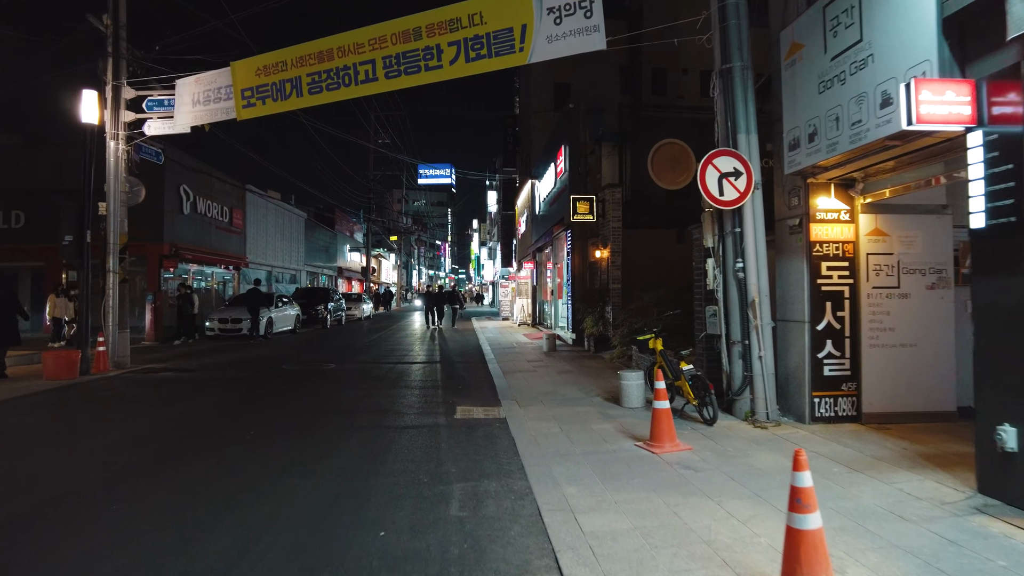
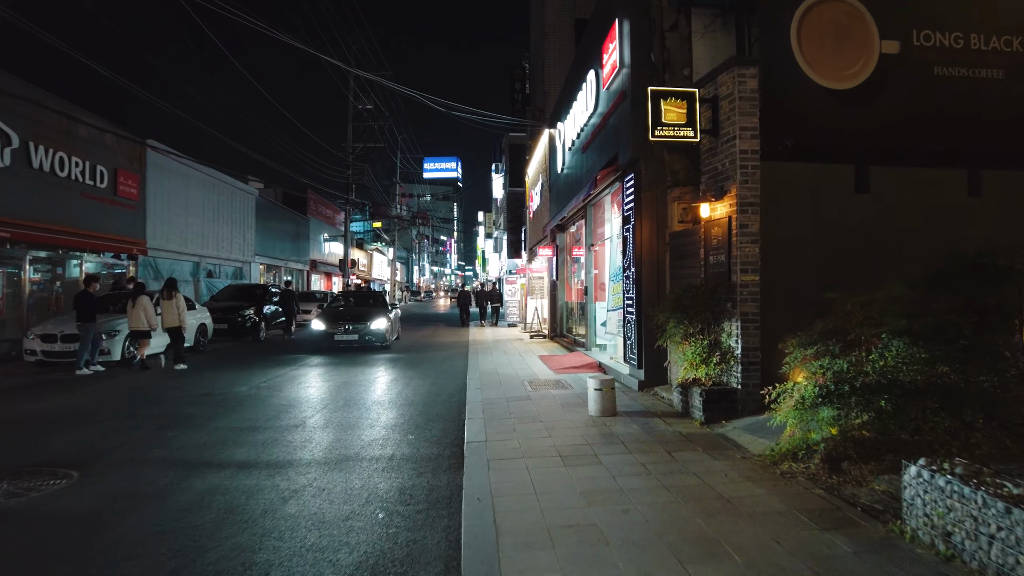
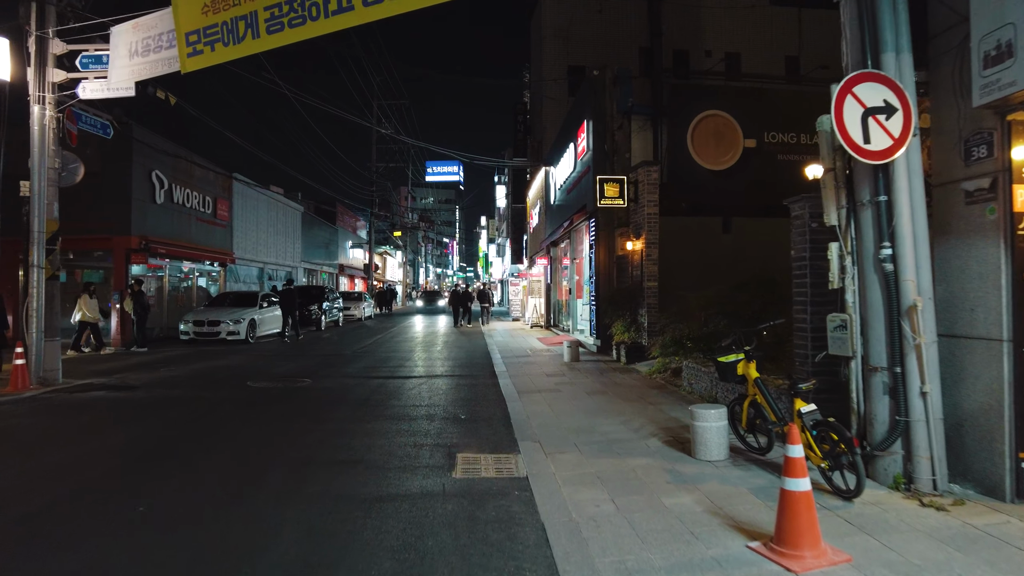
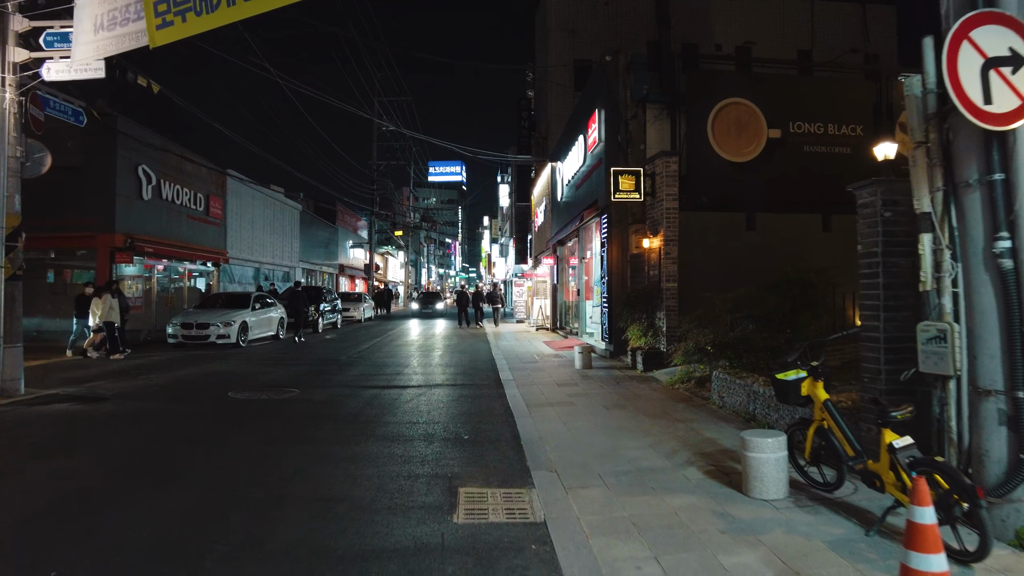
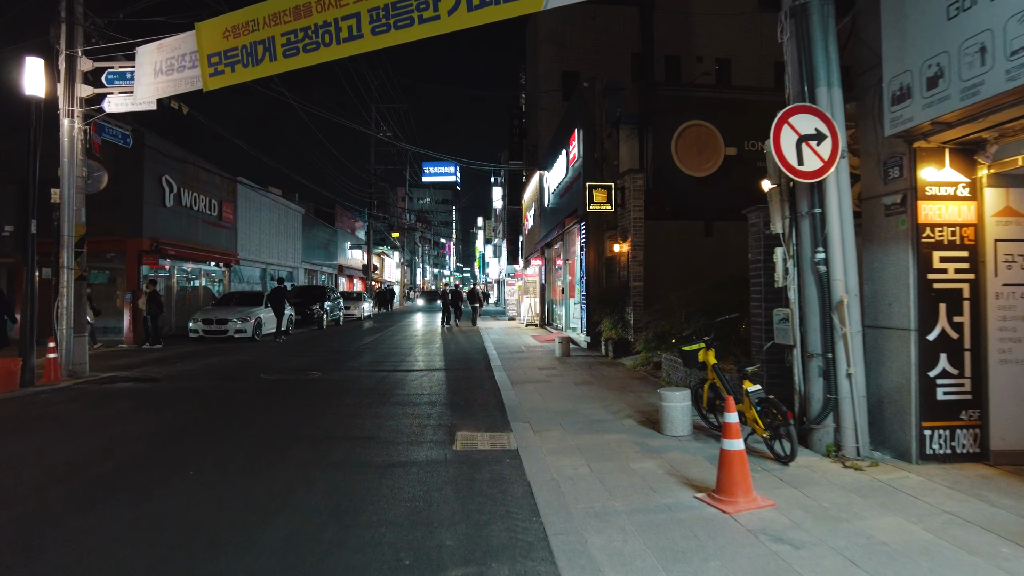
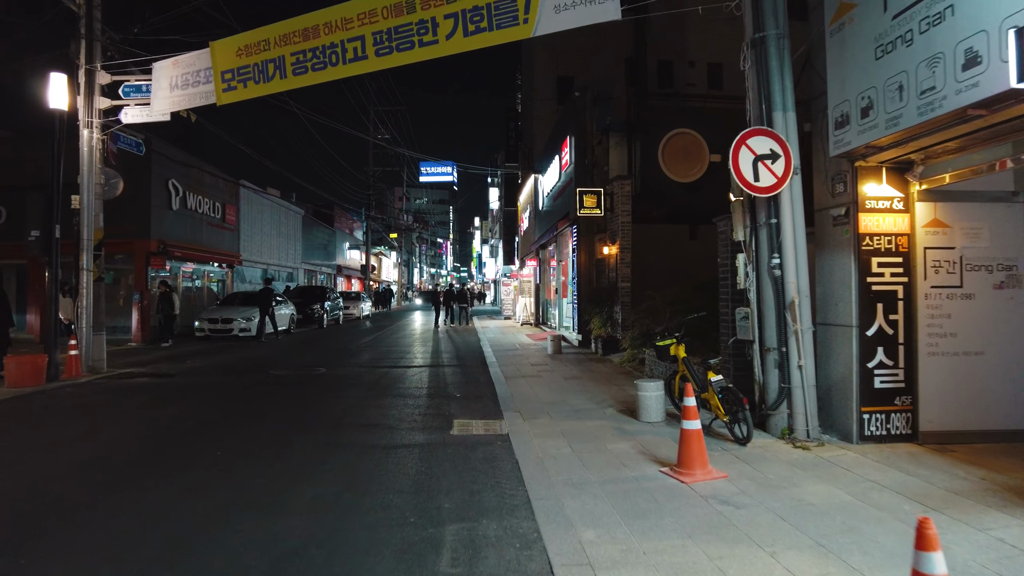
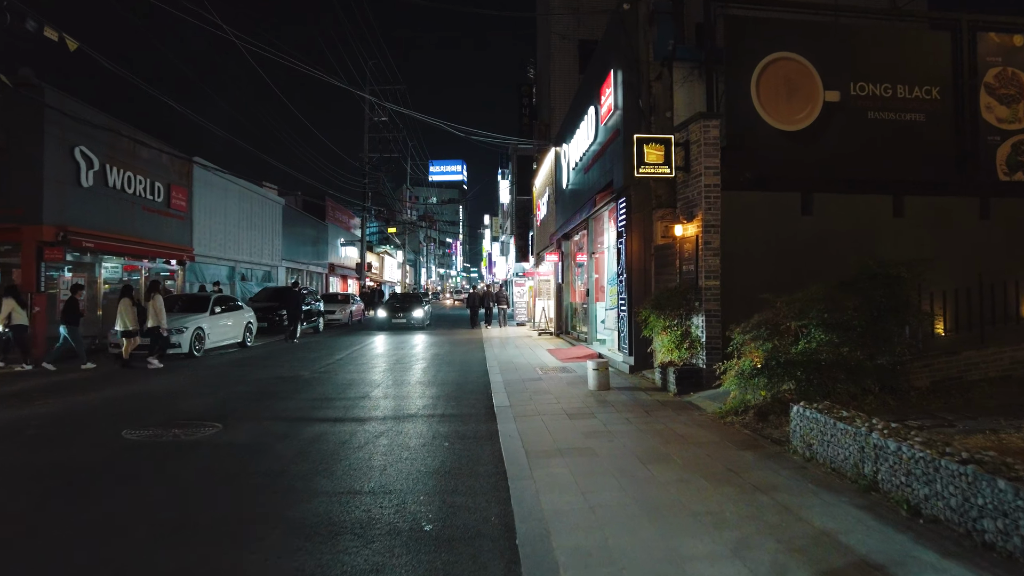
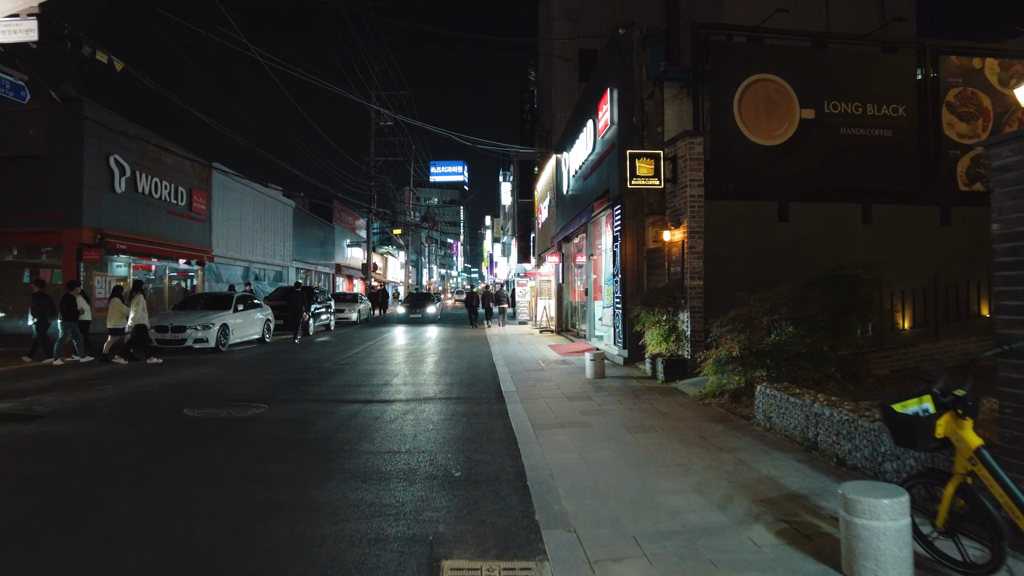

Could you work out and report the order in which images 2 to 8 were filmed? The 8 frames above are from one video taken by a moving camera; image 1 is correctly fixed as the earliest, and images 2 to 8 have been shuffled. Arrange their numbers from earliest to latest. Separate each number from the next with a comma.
6, 5, 3, 4, 8, 7, 2
